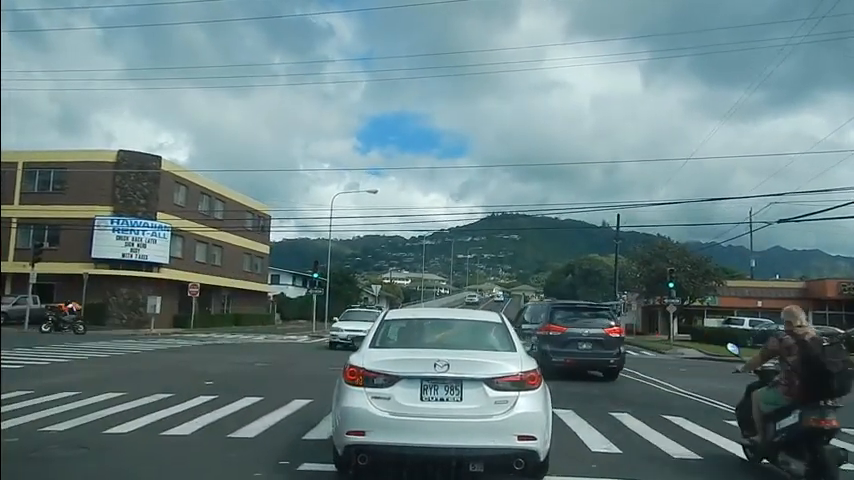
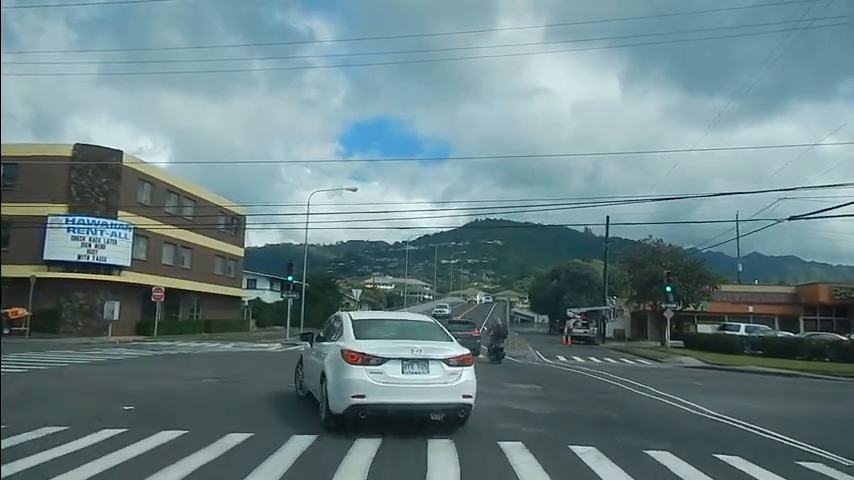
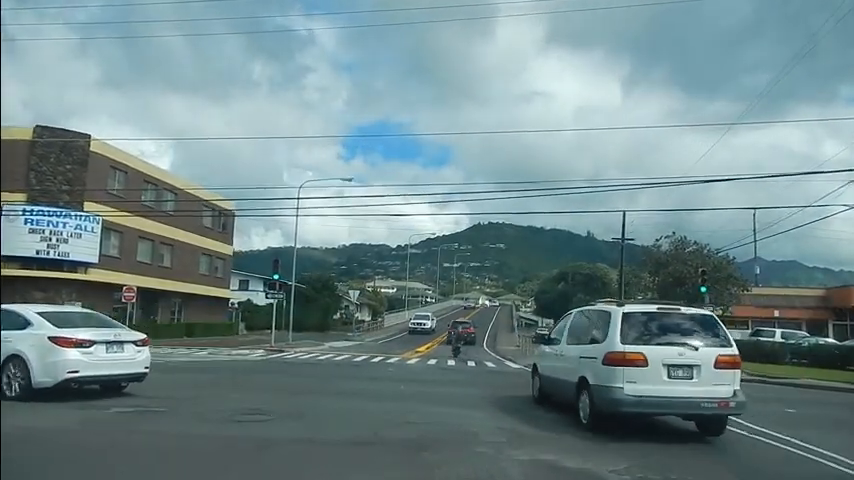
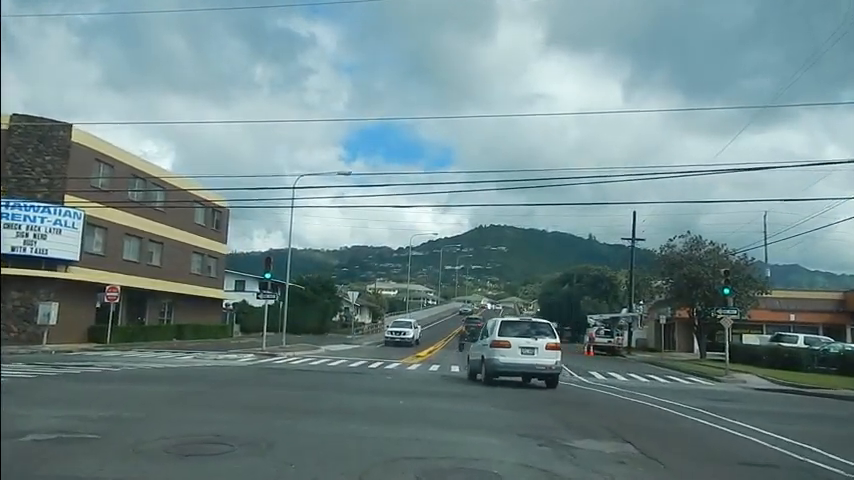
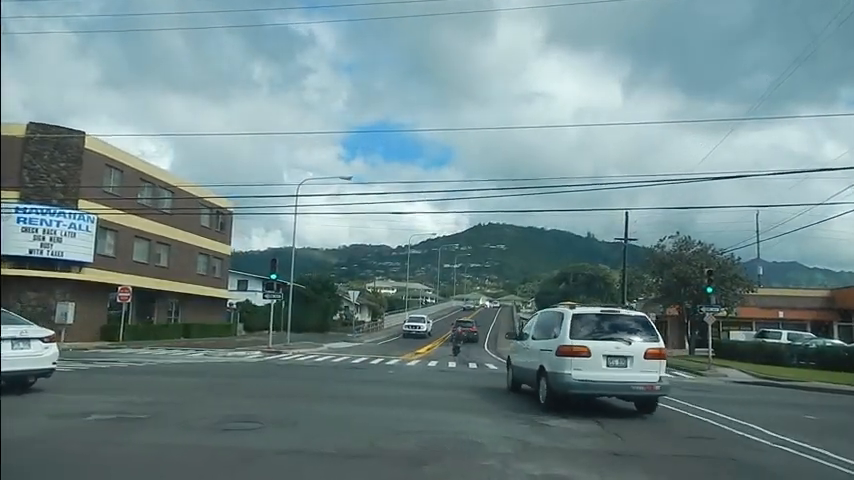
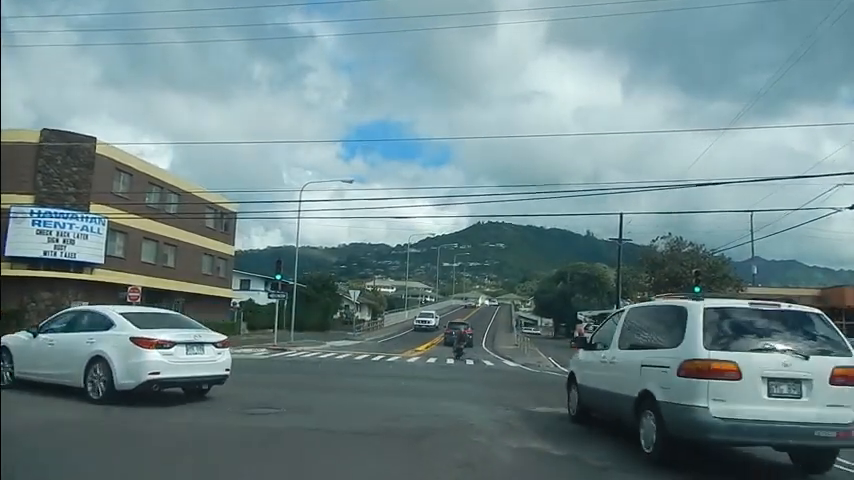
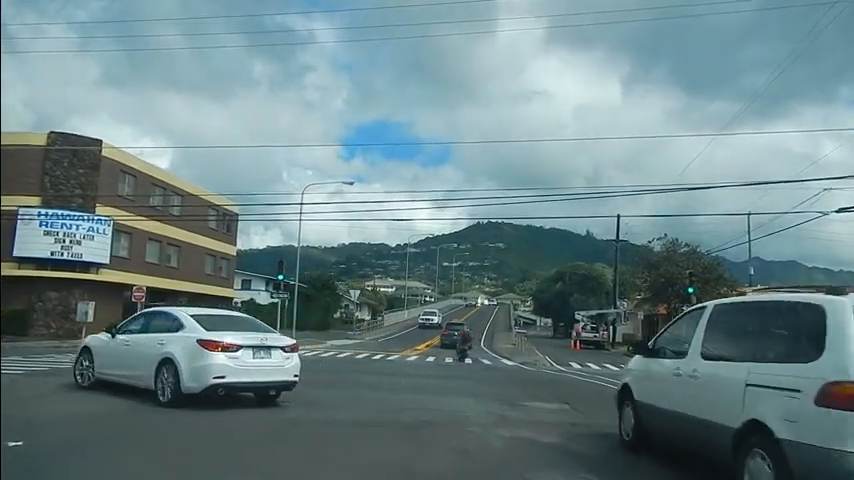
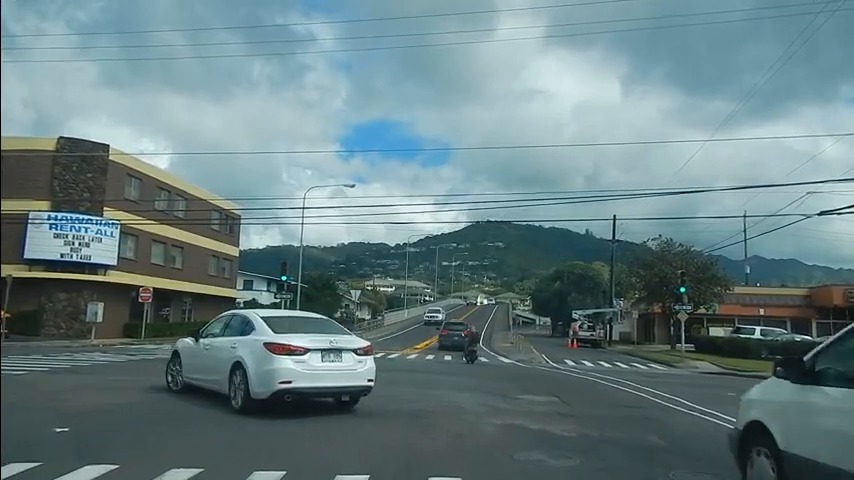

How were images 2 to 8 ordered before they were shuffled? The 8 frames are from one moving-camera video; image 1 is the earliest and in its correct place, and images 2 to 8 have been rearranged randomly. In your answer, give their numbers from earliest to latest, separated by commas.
2, 8, 7, 6, 3, 5, 4
